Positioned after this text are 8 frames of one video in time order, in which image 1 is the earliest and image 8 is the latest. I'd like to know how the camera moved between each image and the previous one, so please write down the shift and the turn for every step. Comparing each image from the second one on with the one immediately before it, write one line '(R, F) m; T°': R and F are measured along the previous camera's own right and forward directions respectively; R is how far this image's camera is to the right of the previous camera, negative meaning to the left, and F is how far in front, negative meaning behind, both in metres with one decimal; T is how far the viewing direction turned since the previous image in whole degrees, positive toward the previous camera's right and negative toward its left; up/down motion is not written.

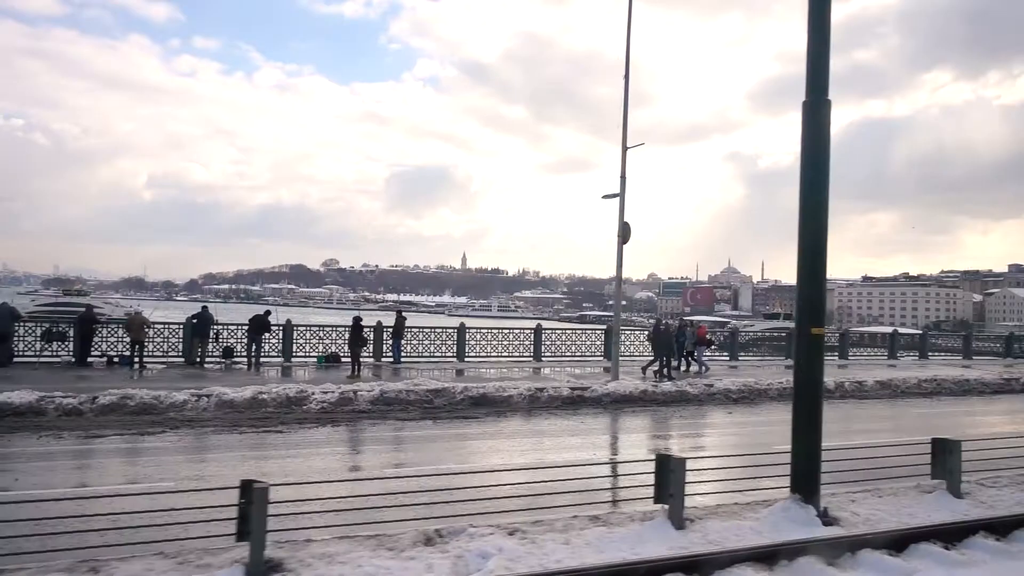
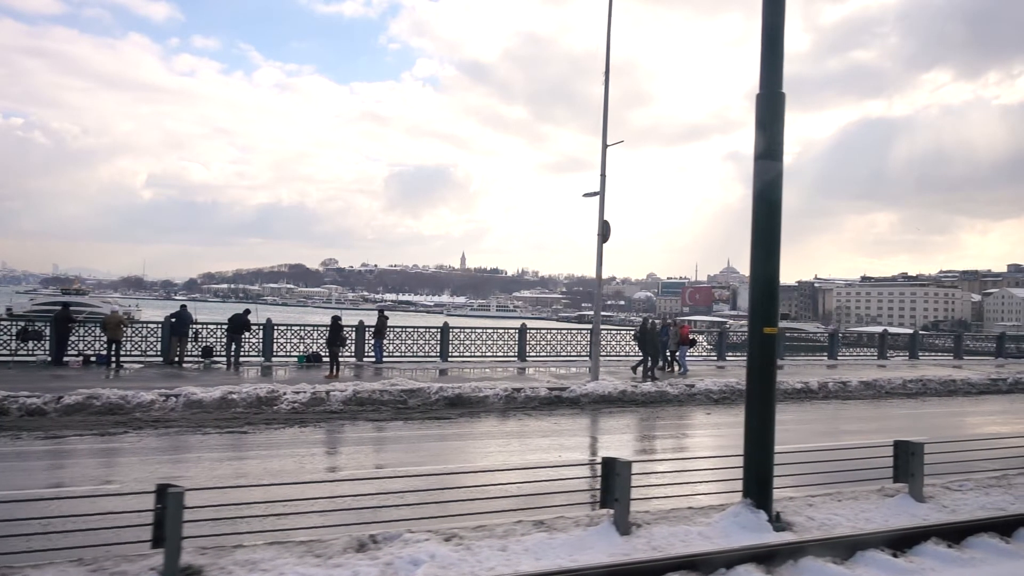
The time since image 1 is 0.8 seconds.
(+0.5, +0.2) m; 0°
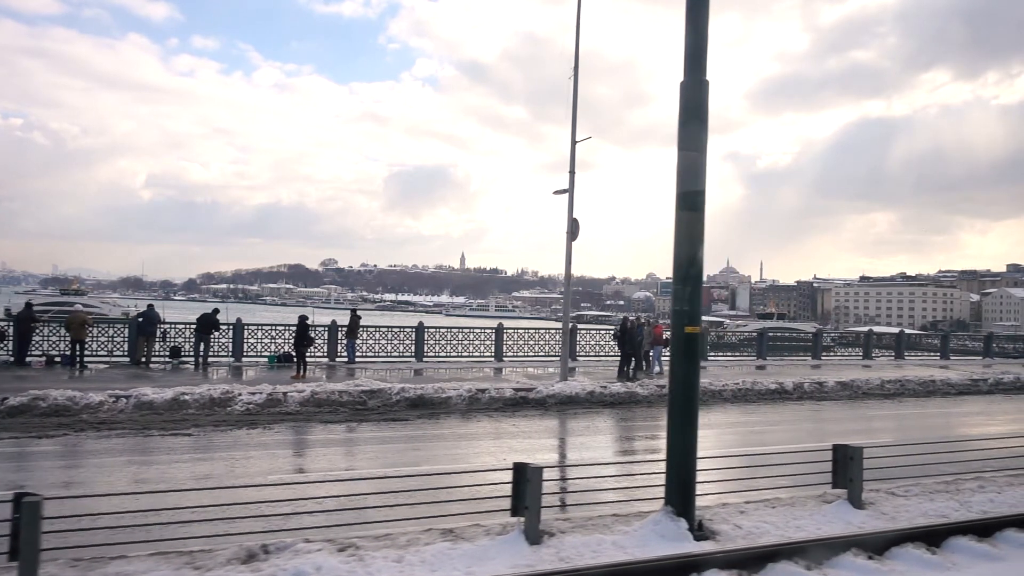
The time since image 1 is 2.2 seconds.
(+0.7, +0.3) m; 0°
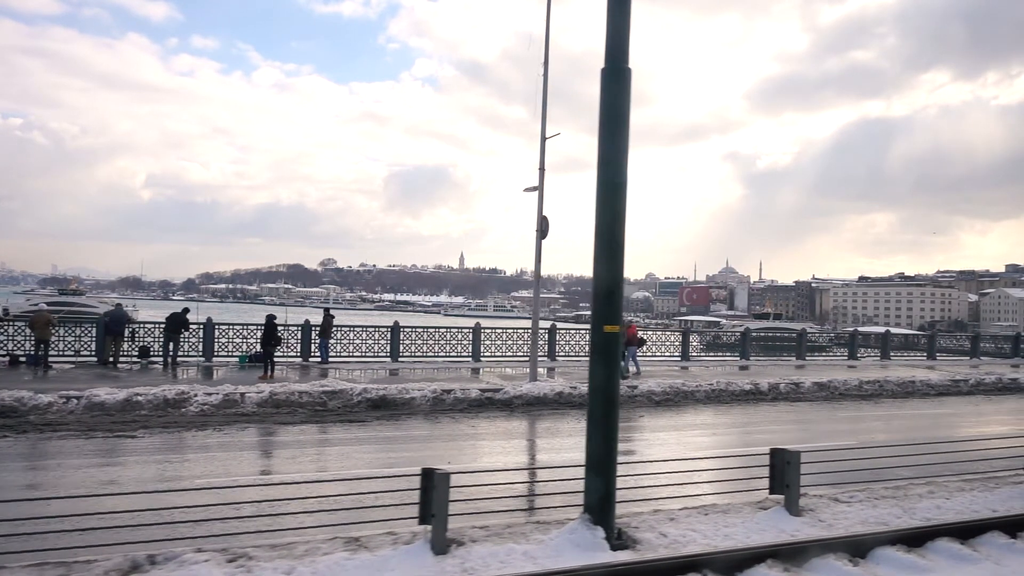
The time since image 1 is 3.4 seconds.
(+0.7, +0.3) m; 0°
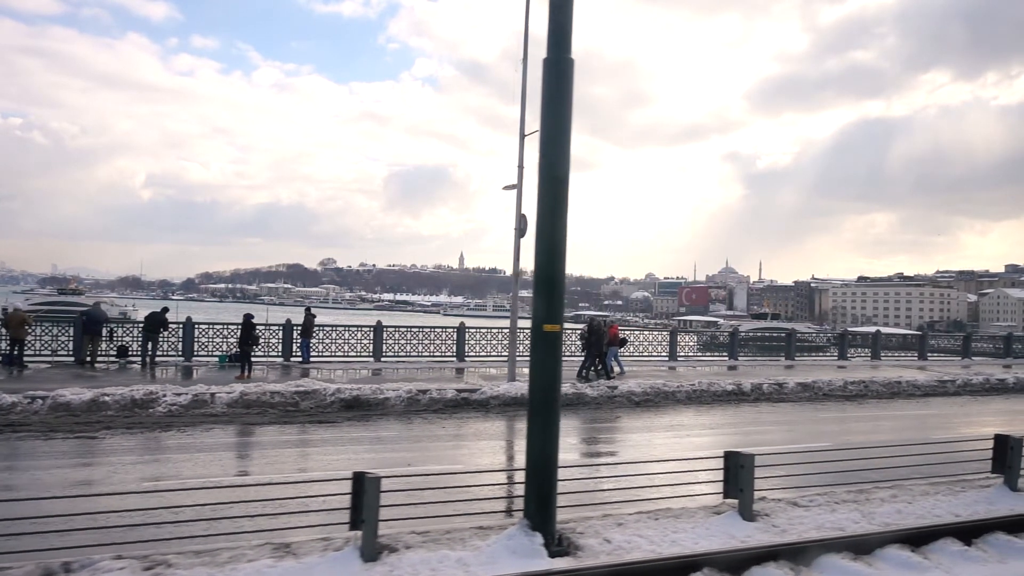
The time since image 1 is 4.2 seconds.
(+0.5, +0.2) m; 0°
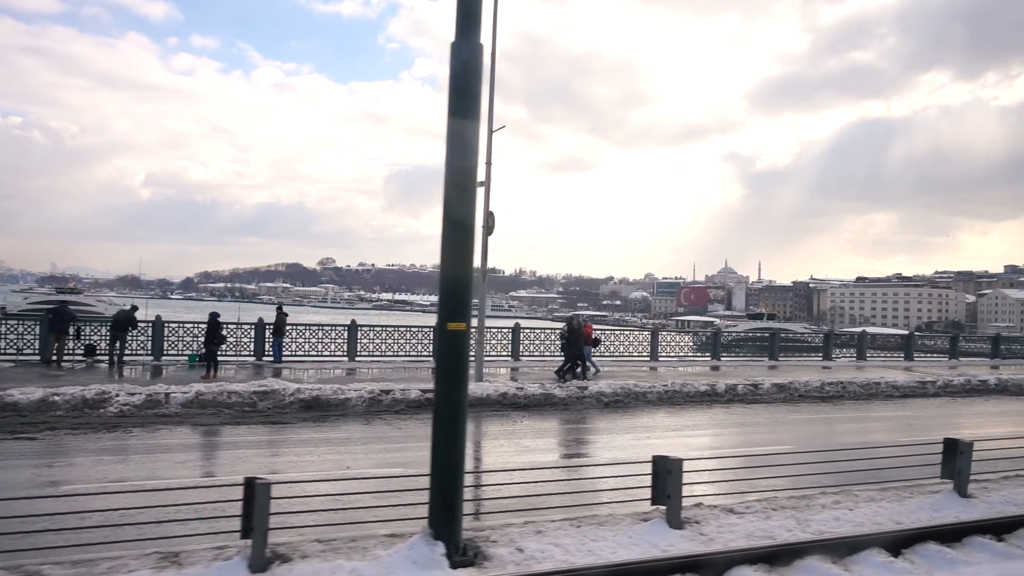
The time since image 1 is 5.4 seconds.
(+0.7, +0.3) m; 0°
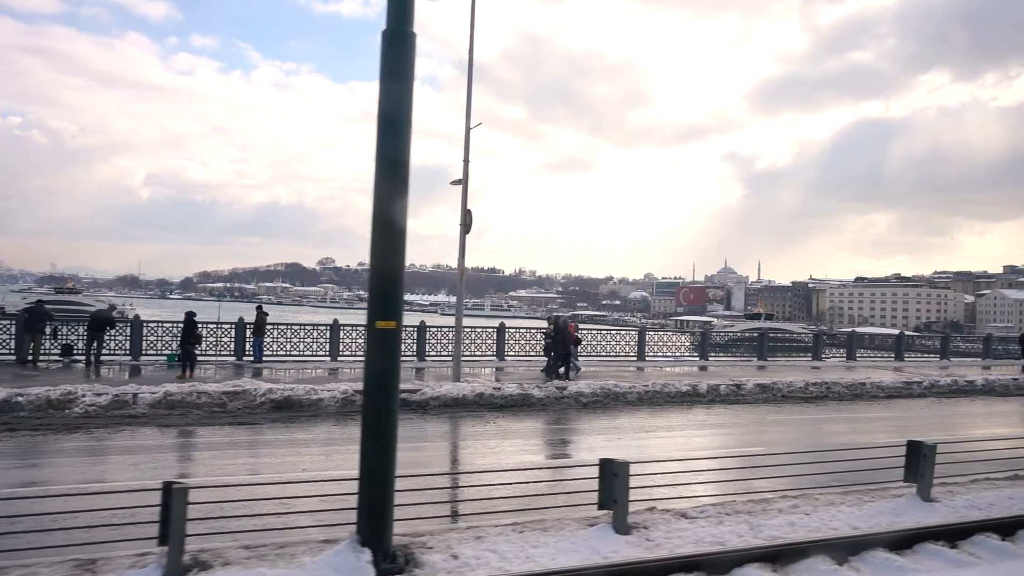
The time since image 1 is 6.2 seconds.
(+0.5, +0.2) m; 0°
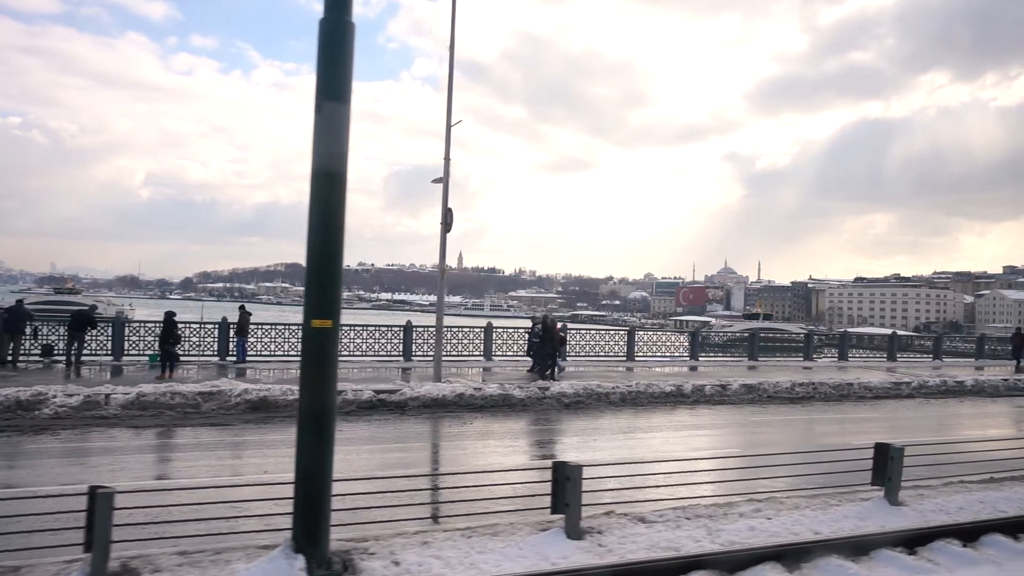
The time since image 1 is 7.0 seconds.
(+0.4, +0.2) m; 0°
